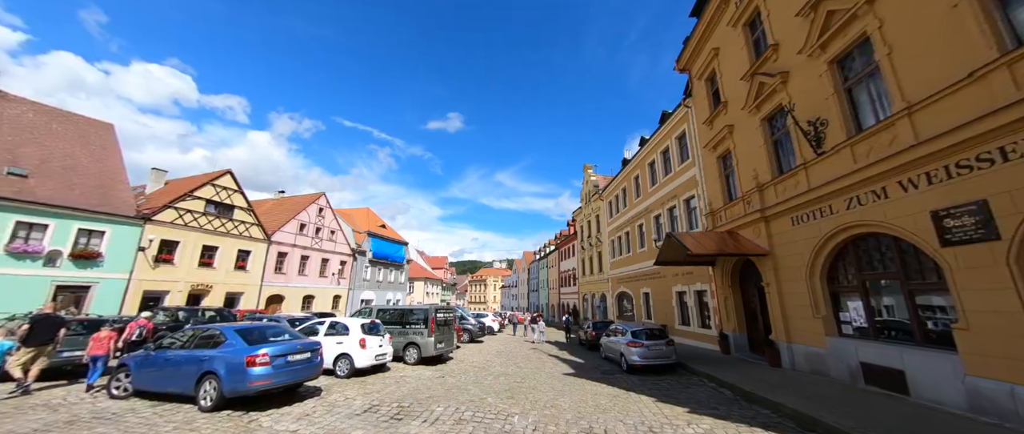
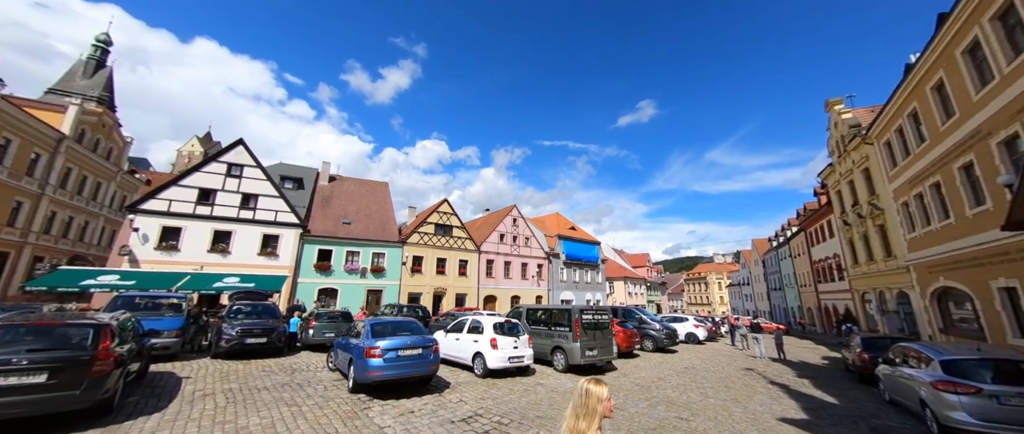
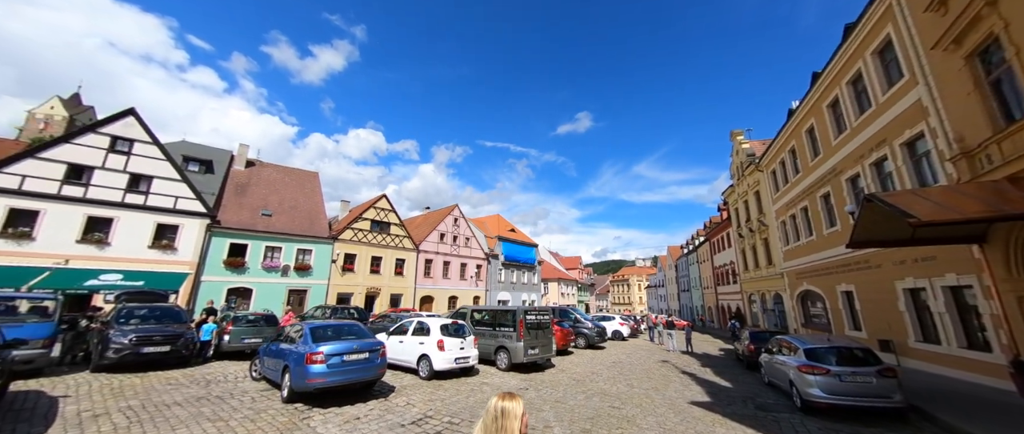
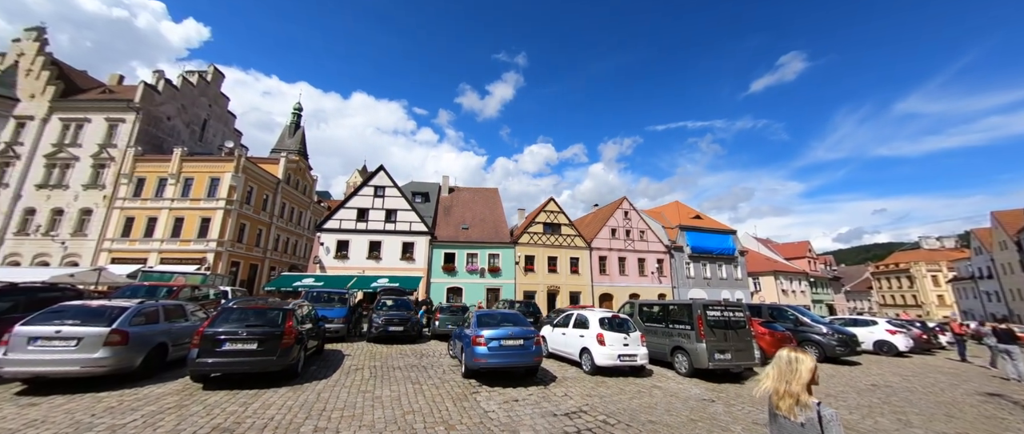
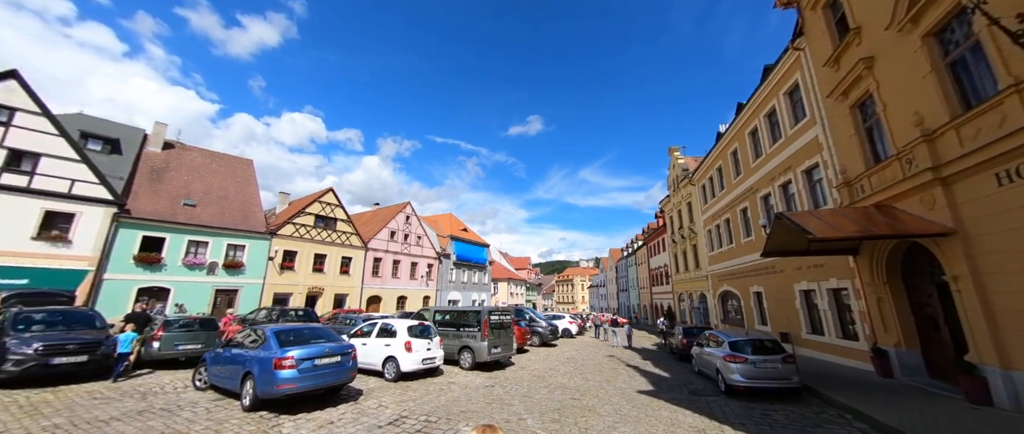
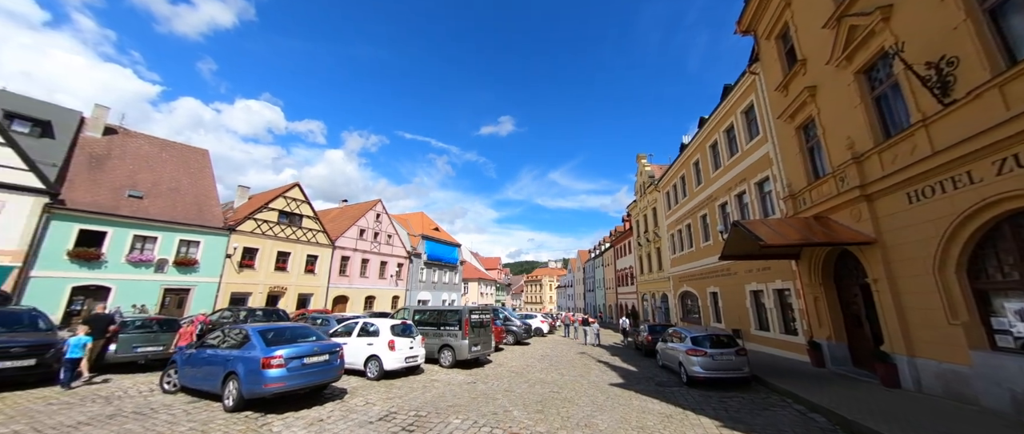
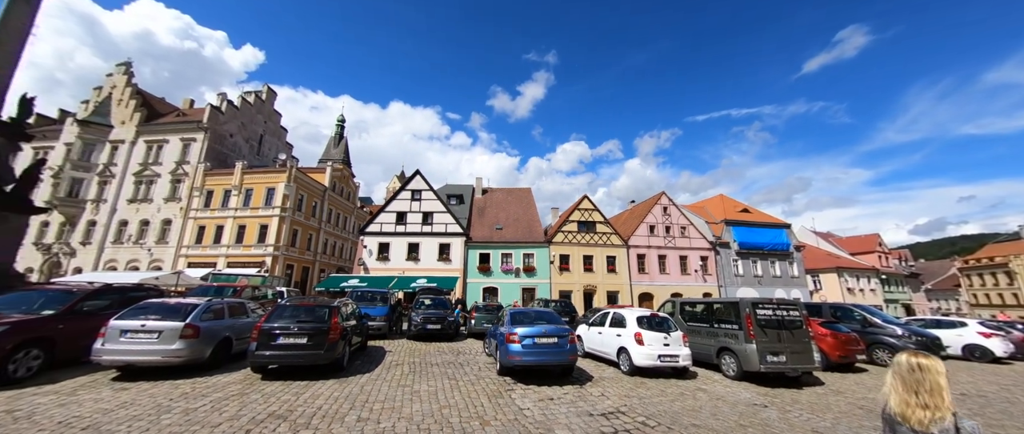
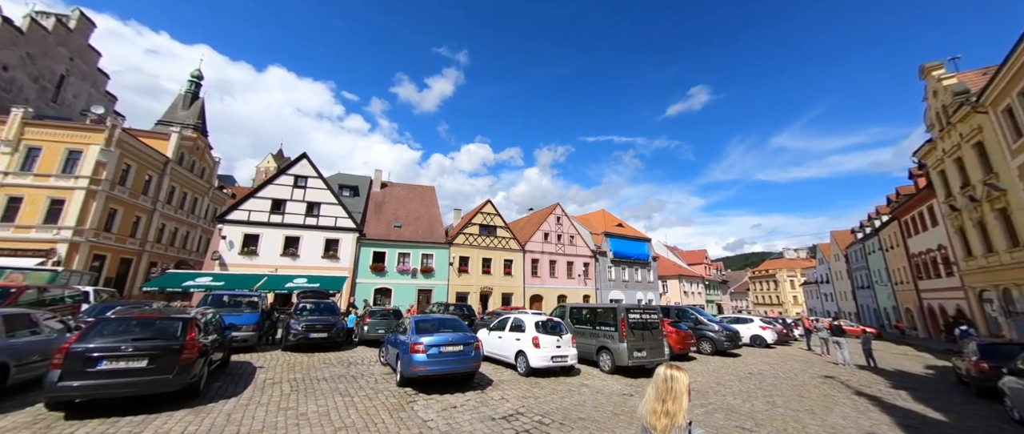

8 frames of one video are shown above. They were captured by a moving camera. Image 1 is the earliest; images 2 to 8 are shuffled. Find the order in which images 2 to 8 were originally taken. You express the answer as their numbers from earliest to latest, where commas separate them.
6, 5, 3, 2, 8, 4, 7
